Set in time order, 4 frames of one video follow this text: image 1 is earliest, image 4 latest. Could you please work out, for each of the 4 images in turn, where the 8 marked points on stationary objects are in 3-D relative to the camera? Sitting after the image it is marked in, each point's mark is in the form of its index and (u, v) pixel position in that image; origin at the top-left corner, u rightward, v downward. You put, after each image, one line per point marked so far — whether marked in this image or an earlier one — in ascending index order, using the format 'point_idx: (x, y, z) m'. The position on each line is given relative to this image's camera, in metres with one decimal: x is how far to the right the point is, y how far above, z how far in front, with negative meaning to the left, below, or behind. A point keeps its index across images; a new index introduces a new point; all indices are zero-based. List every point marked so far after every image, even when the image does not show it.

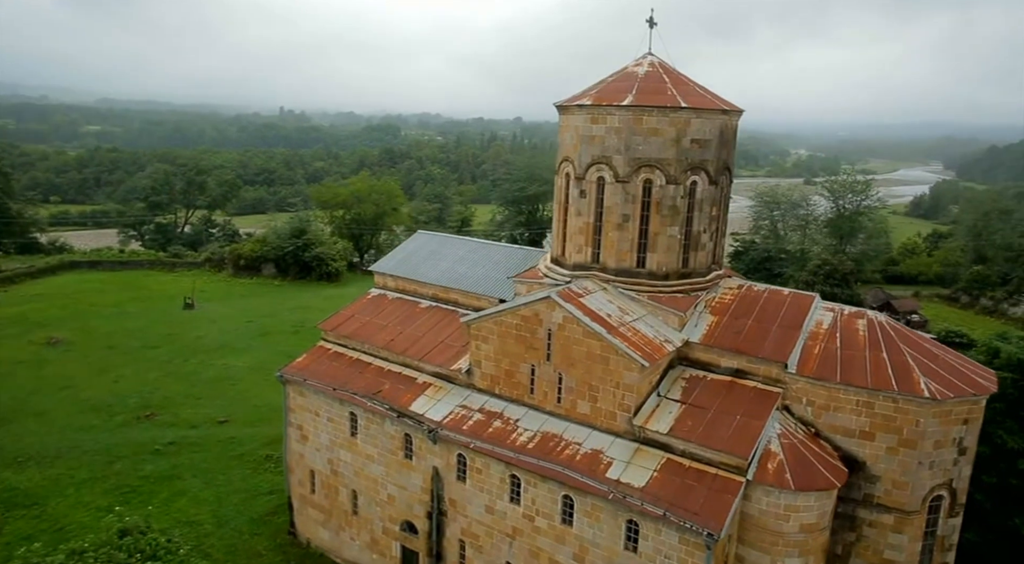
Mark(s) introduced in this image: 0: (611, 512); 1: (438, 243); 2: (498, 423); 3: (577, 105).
0: (+1.7, -3.9, +11.5) m
1: (-2.0, +1.1, +18.5) m
2: (-0.3, -2.7, +13.1) m
3: (+1.3, +3.6, +13.7) m
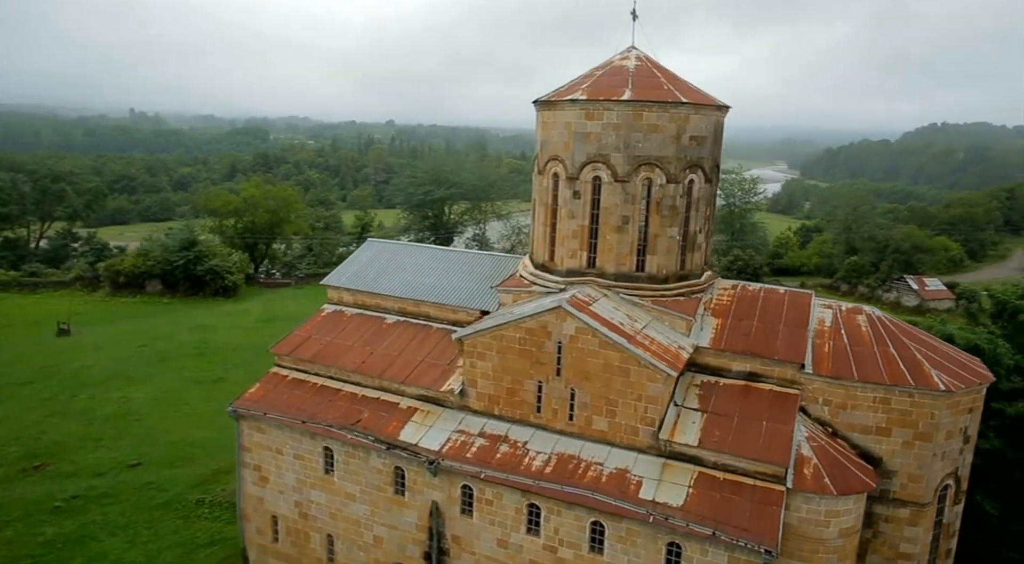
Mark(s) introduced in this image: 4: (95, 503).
0: (+2.2, -4.0, +10.7) m
1: (-3.0, +0.8, +17.0) m
2: (-0.1, -2.9, +12.0) m
3: (+1.1, +3.5, +12.8) m
4: (-11.0, -5.8, +17.9) m
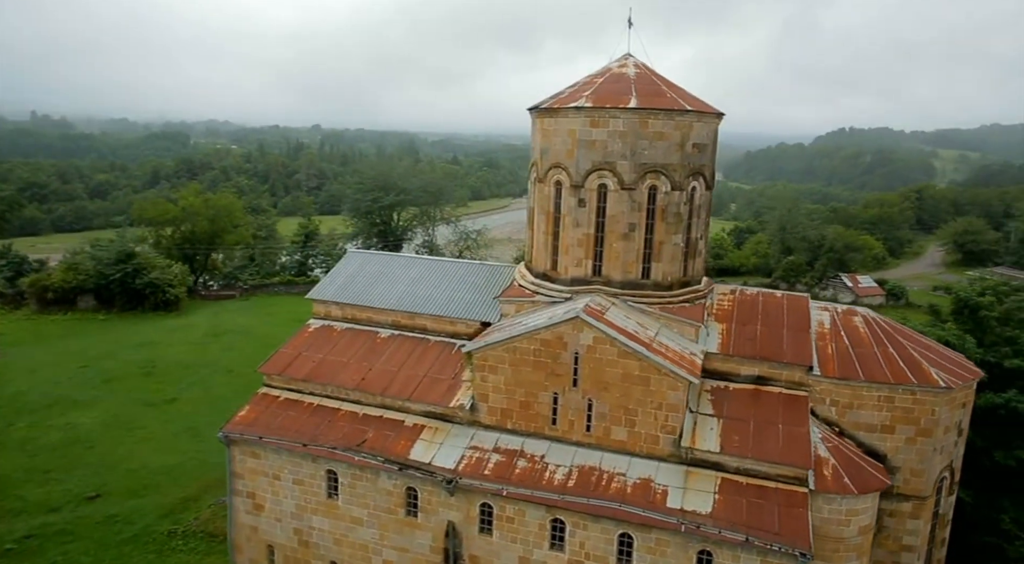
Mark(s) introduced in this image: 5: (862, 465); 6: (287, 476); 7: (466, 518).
0: (+2.6, -4.1, +10.6) m
1: (-3.2, +0.5, +16.4) m
2: (+0.2, -3.1, +11.7) m
3: (+1.2, +3.3, +12.7) m
4: (-11.1, -6.3, +16.5) m
5: (+5.8, -3.0, +11.3) m
6: (-4.2, -3.7, +12.8) m
7: (-0.8, -4.1, +11.7) m
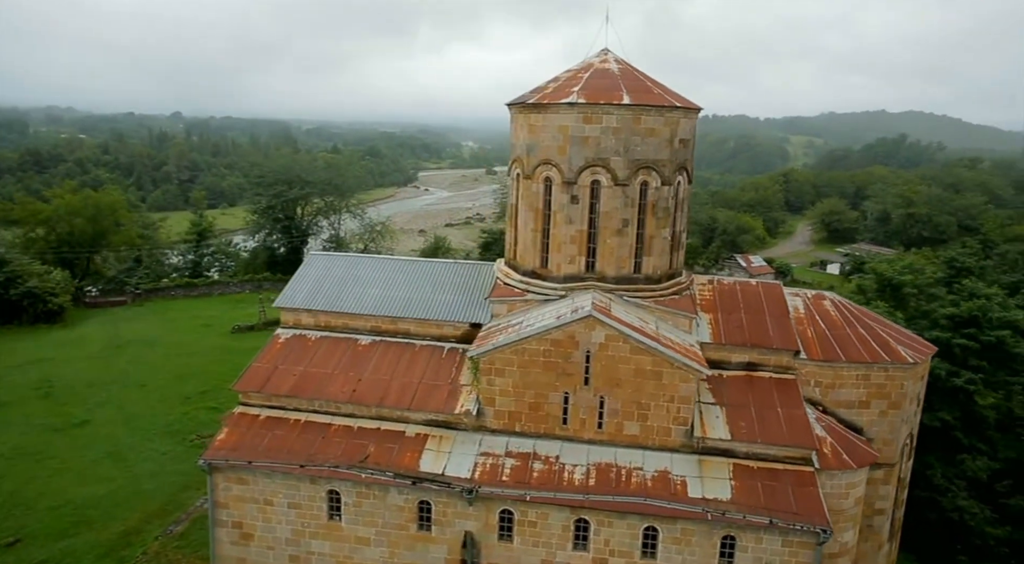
0: (+3.1, -4.0, +10.9) m
1: (-3.8, +0.4, +15.5) m
2: (+0.5, -3.1, +11.6) m
3: (+1.0, +3.3, +12.6) m
4: (-11.4, -6.7, +14.4) m
5: (+6.1, -2.8, +12.1) m
6: (-4.0, -3.8, +11.9) m
7: (-0.5, -4.1, +11.4) m
